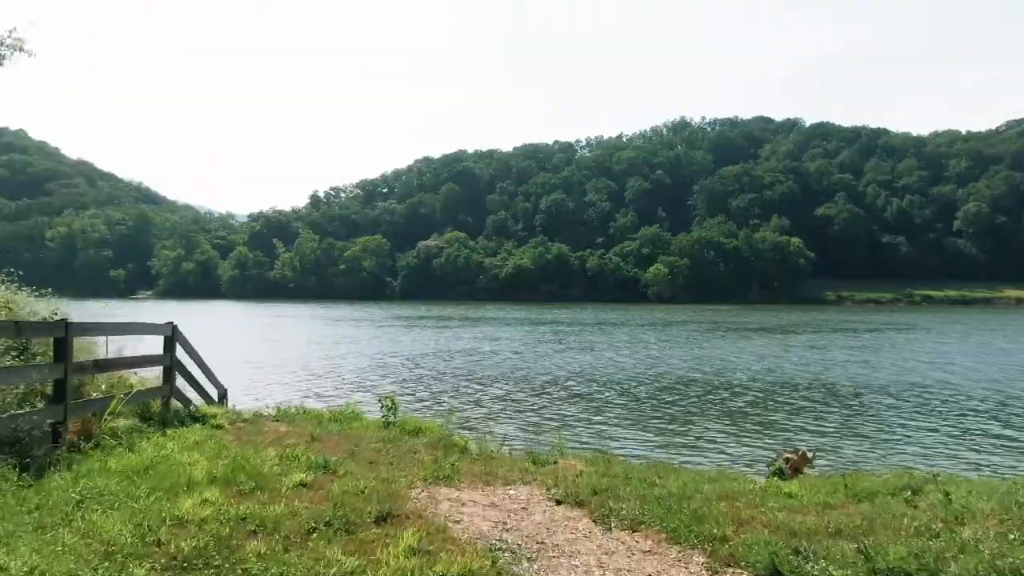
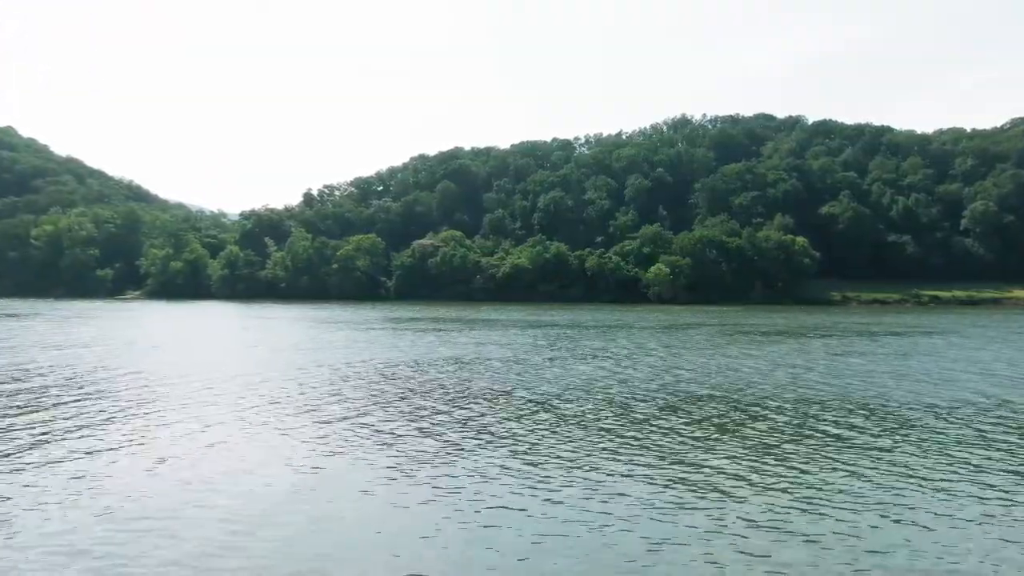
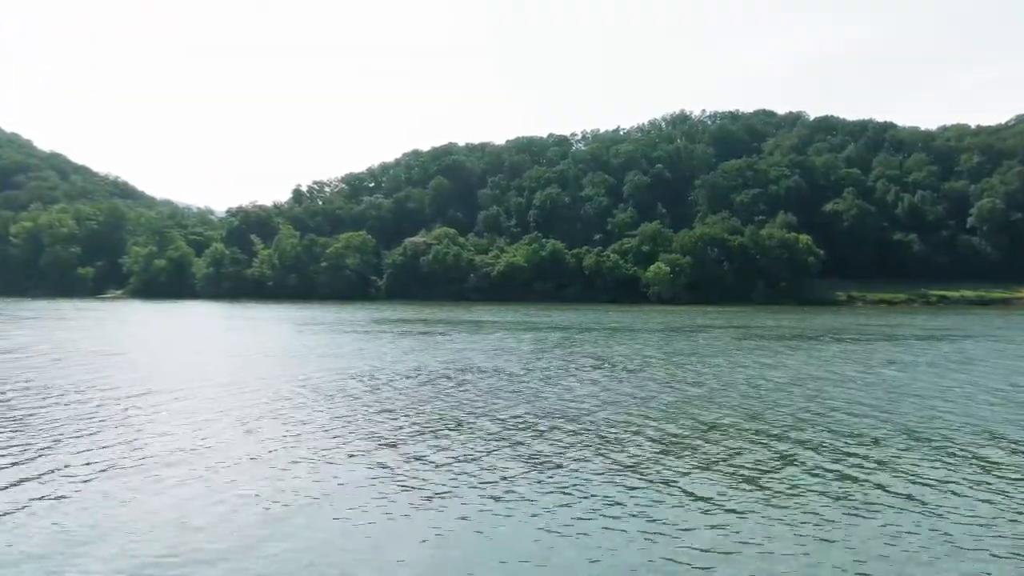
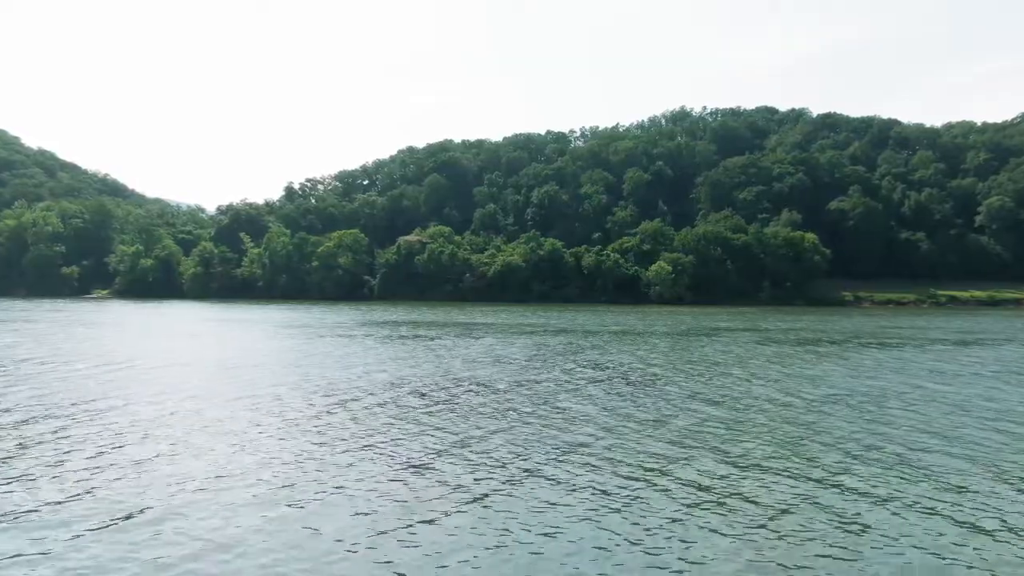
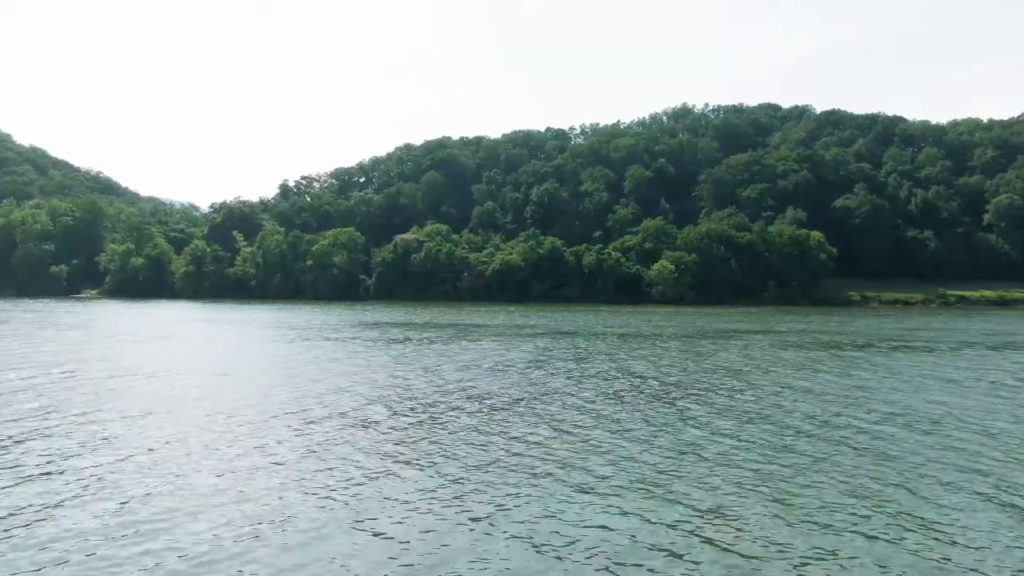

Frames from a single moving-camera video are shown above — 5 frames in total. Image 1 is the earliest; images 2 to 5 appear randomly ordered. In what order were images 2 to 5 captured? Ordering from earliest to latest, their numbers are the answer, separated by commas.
2, 3, 4, 5
